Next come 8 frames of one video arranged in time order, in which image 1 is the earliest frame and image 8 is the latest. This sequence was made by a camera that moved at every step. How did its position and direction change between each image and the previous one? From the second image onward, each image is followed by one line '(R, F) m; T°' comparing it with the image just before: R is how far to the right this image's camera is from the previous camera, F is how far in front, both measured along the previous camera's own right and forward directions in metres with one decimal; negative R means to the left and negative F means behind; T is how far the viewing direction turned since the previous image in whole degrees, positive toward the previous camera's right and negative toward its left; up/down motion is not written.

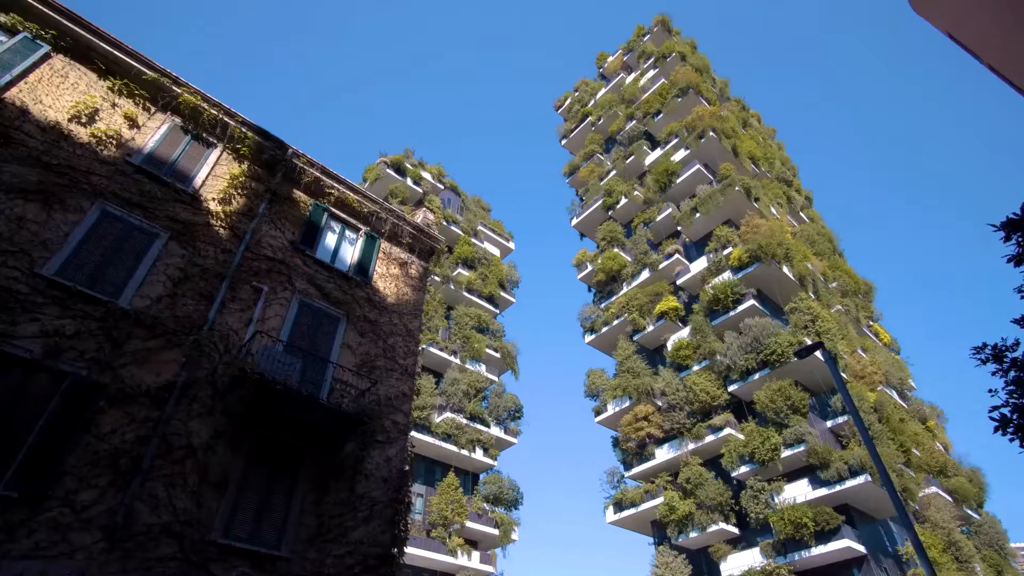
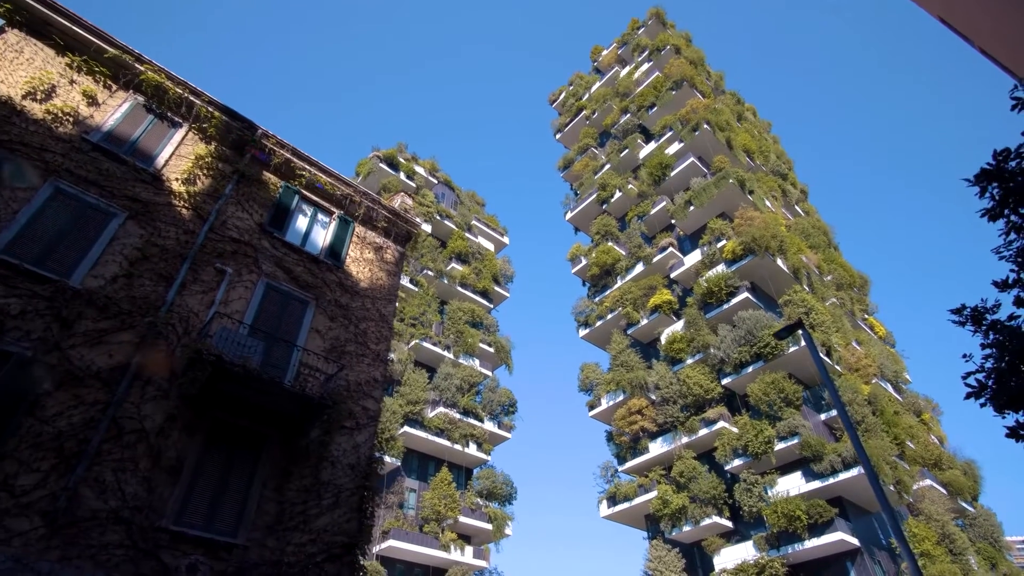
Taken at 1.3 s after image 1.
(+0.2, +0.2) m; 0°
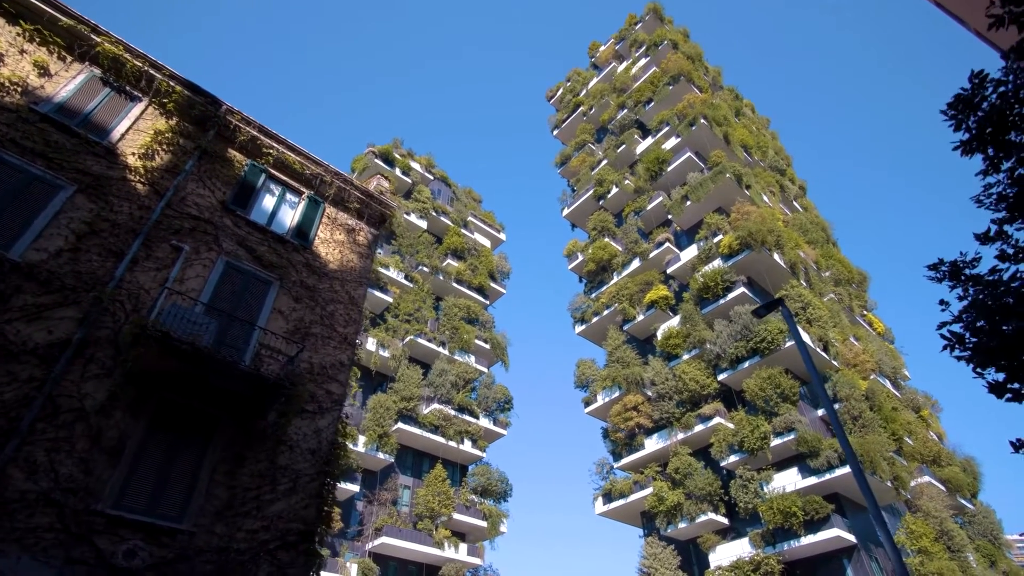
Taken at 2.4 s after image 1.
(+0.3, +0.2) m; 0°
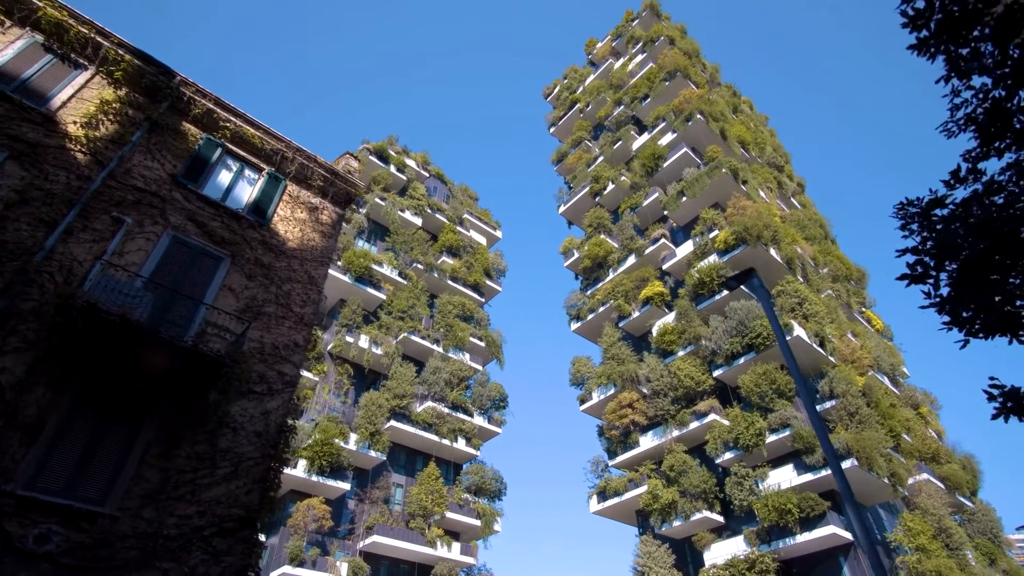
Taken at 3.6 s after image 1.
(+0.3, +0.3) m; 0°
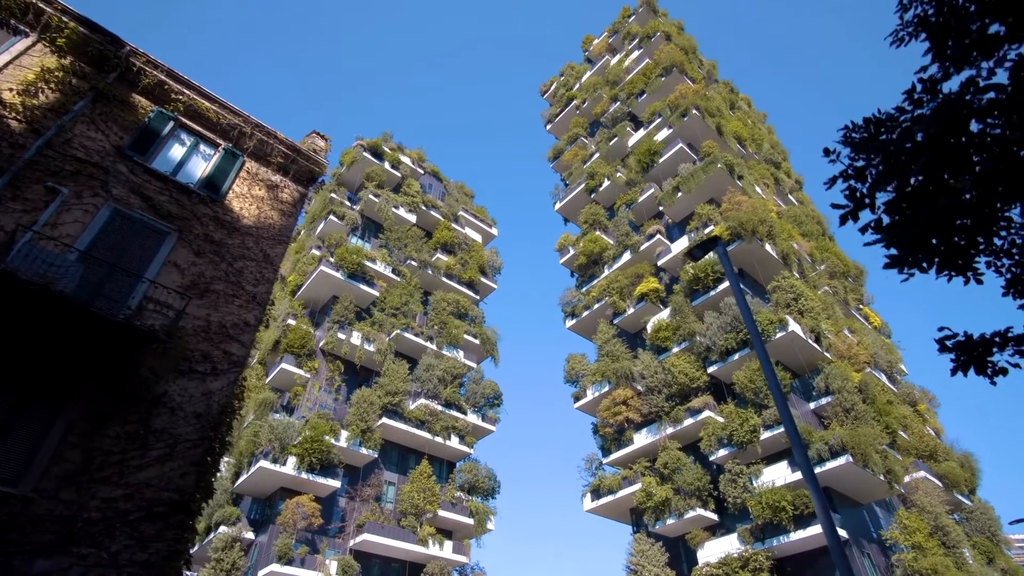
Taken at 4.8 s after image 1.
(+0.4, +0.3) m; 0°
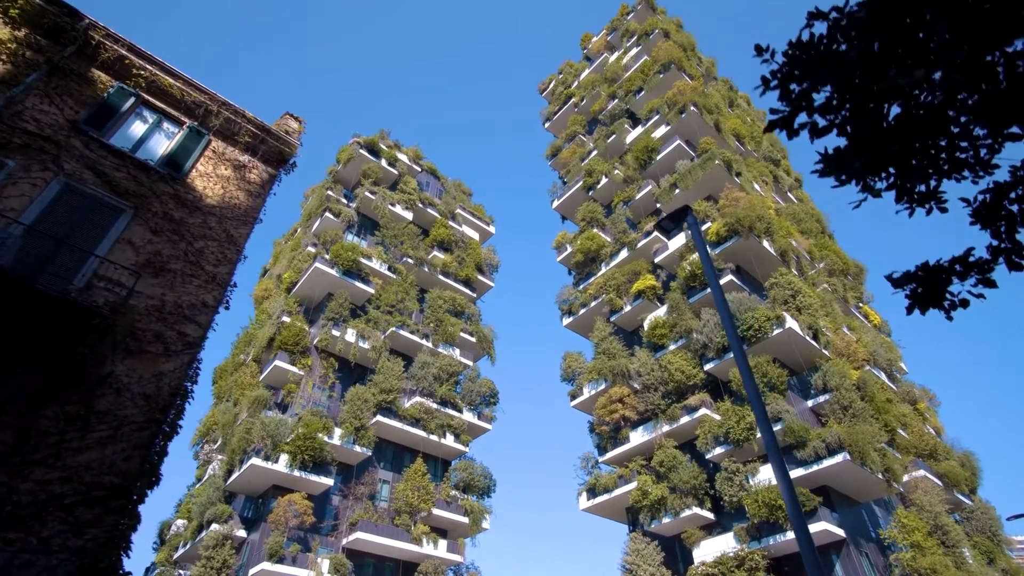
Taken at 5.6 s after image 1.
(+0.3, +0.2) m; 0°
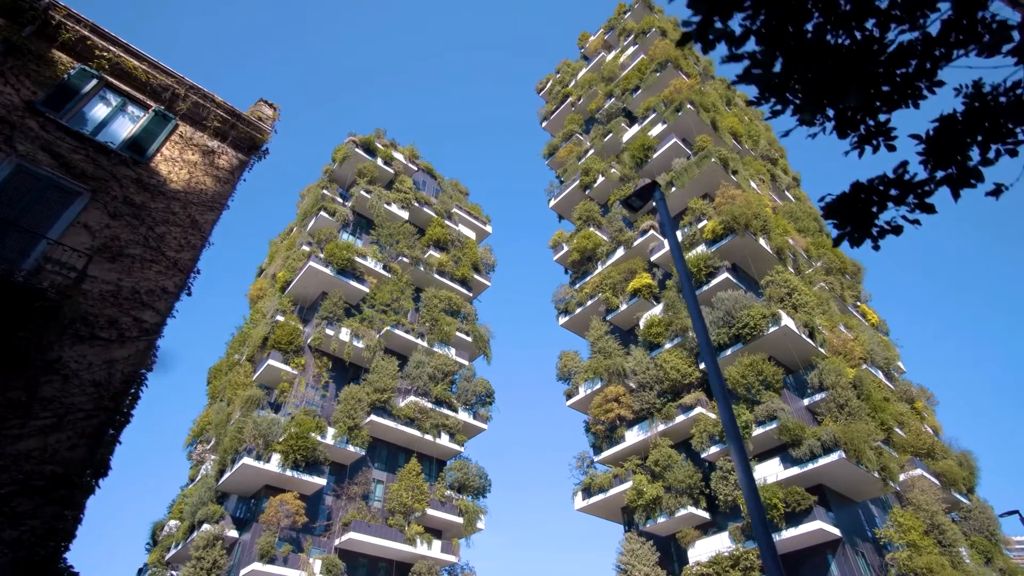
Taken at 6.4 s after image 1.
(+0.2, +0.2) m; 0°
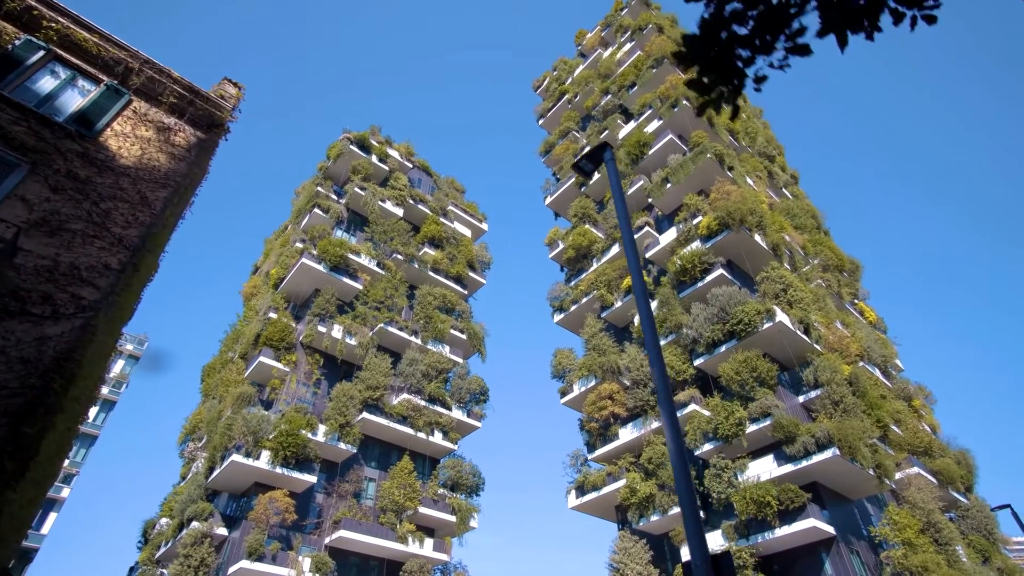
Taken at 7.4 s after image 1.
(+0.3, +0.2) m; 0°
